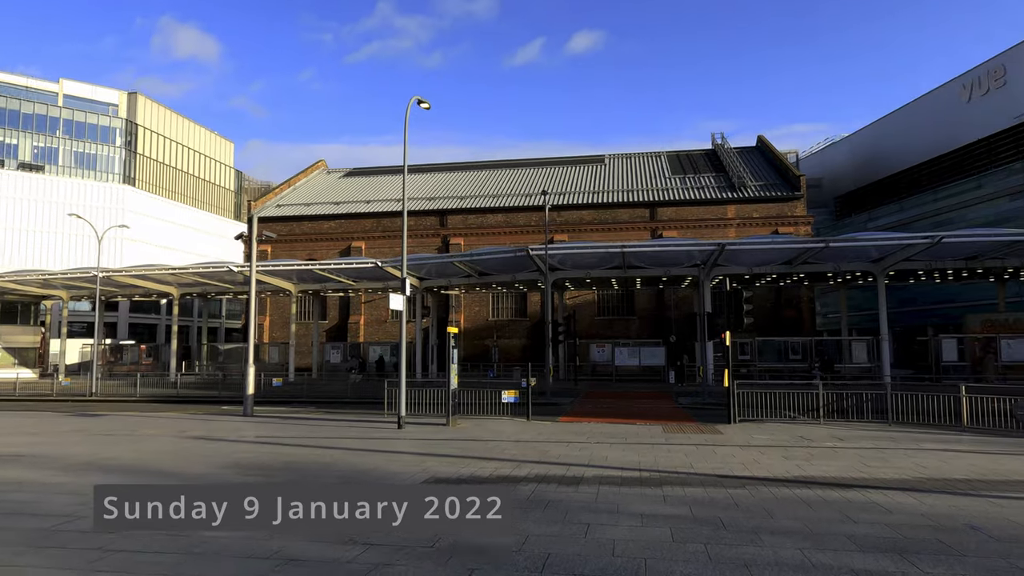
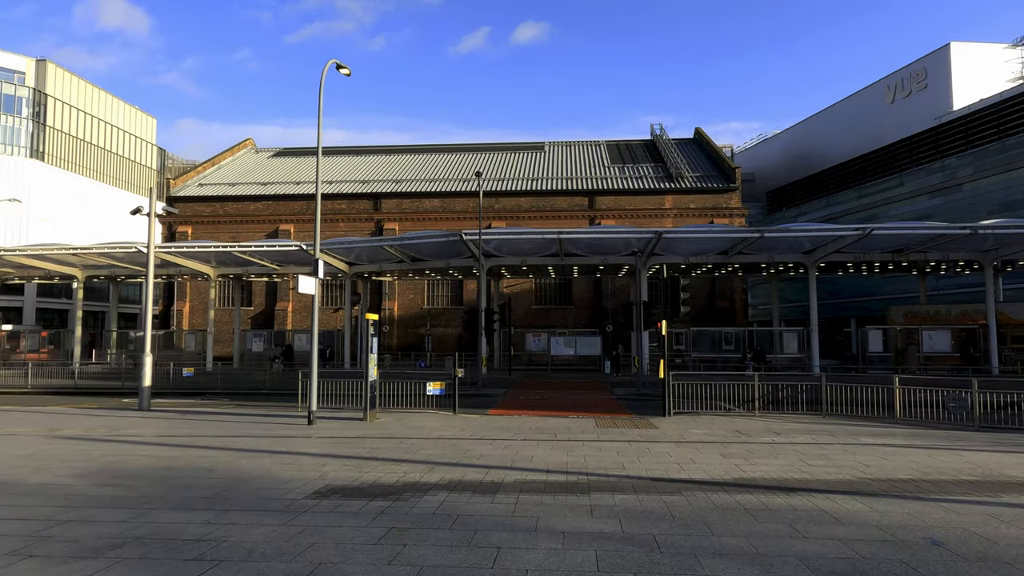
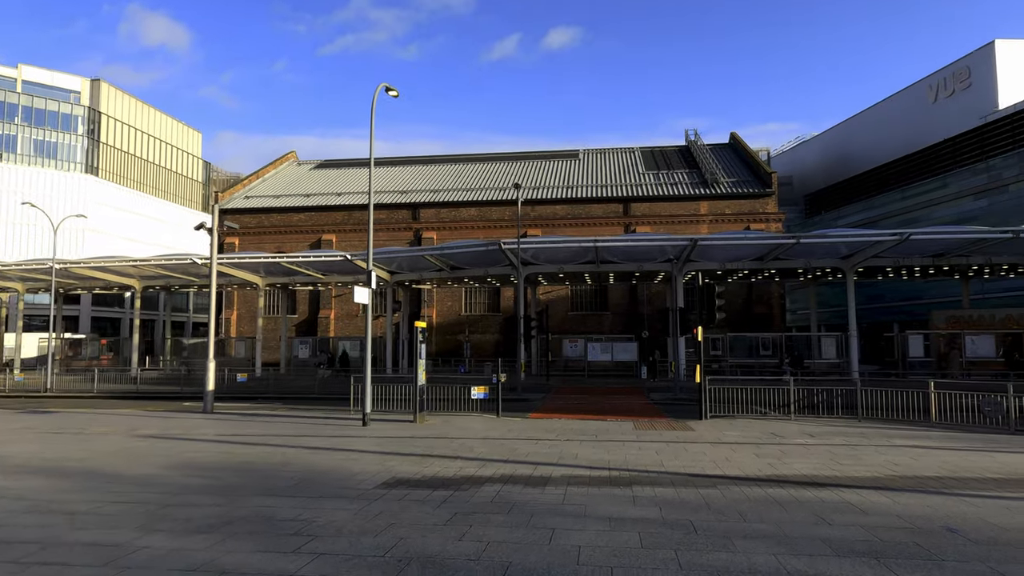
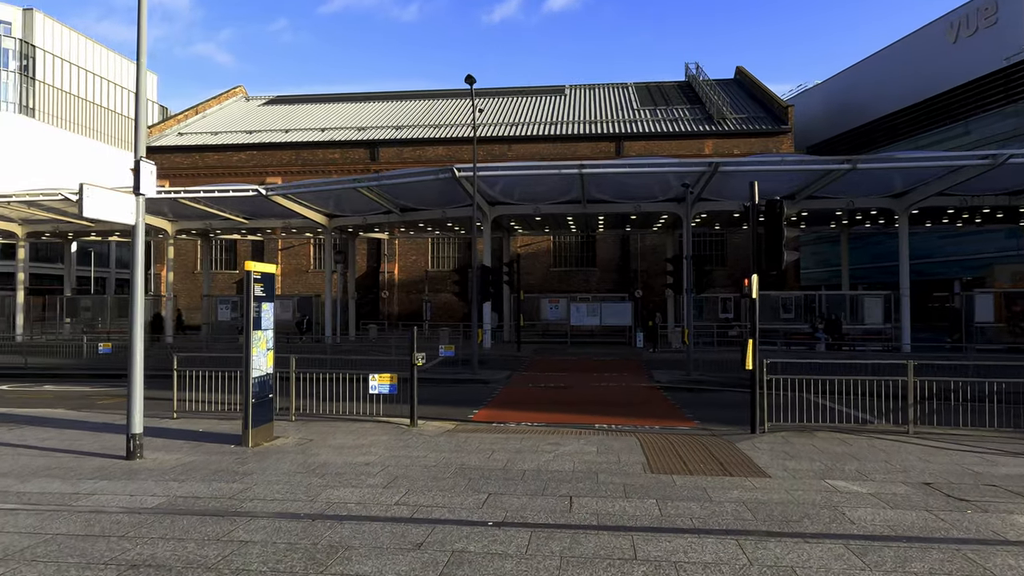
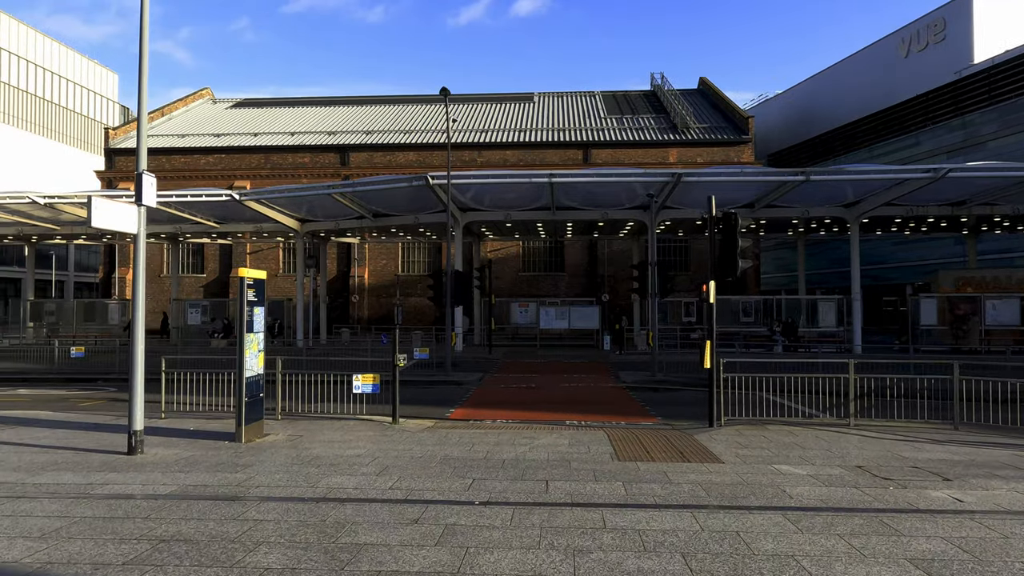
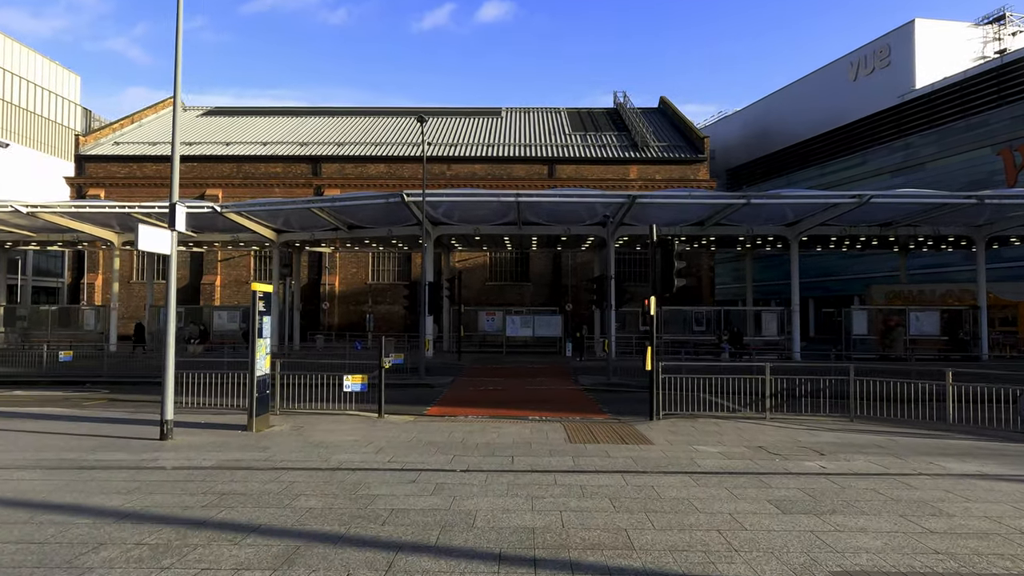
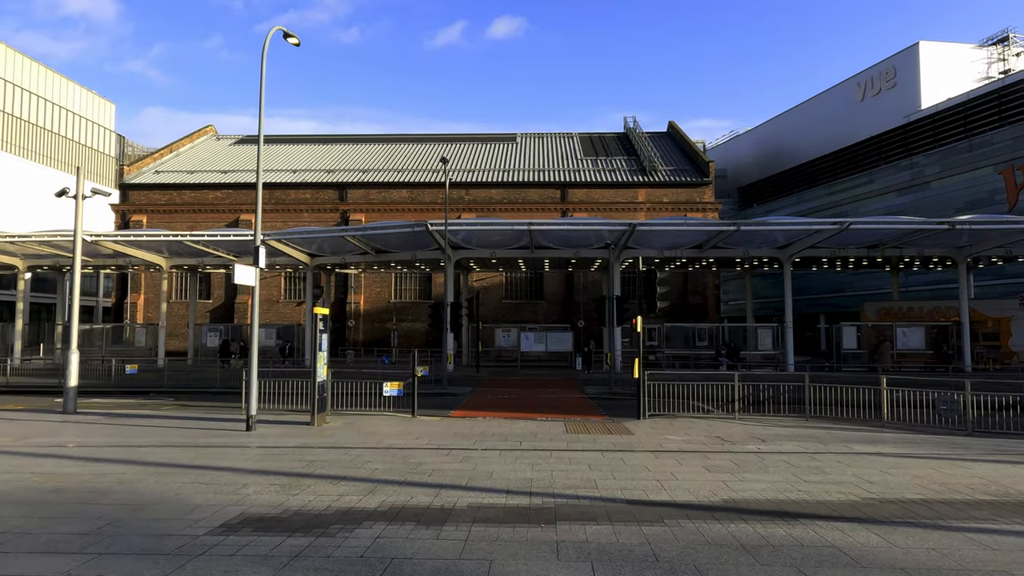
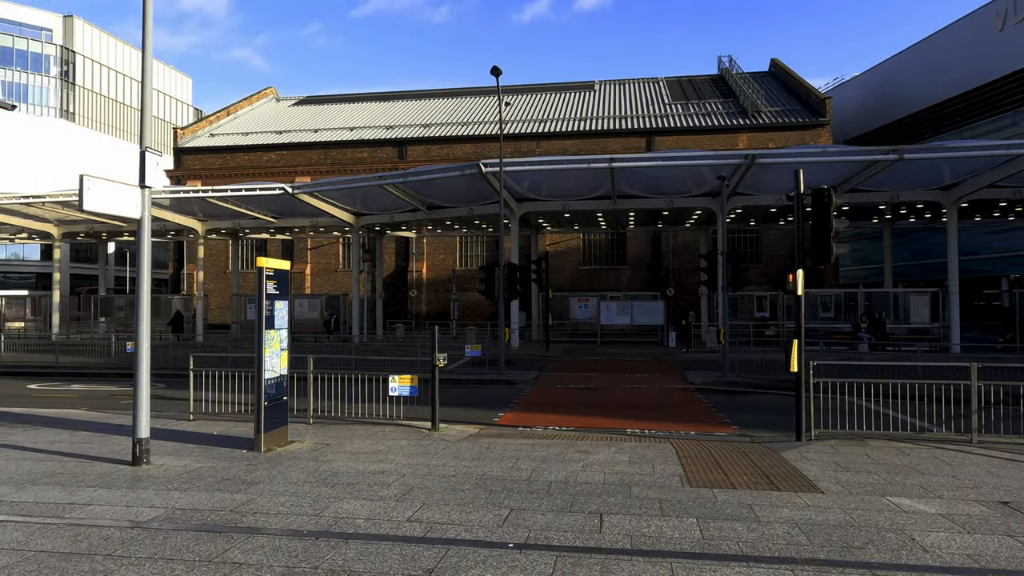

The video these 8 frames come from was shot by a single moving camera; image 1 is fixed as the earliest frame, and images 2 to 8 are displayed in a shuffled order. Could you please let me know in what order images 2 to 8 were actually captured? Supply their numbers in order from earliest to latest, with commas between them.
3, 2, 7, 6, 5, 4, 8
